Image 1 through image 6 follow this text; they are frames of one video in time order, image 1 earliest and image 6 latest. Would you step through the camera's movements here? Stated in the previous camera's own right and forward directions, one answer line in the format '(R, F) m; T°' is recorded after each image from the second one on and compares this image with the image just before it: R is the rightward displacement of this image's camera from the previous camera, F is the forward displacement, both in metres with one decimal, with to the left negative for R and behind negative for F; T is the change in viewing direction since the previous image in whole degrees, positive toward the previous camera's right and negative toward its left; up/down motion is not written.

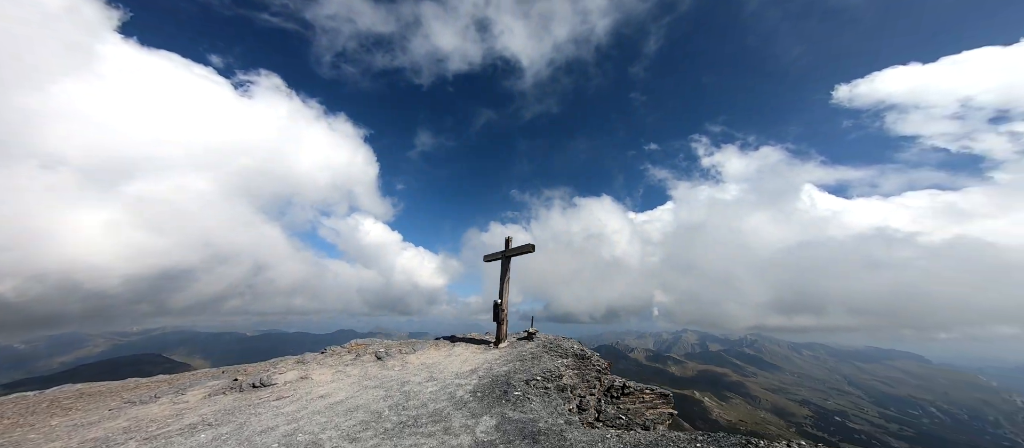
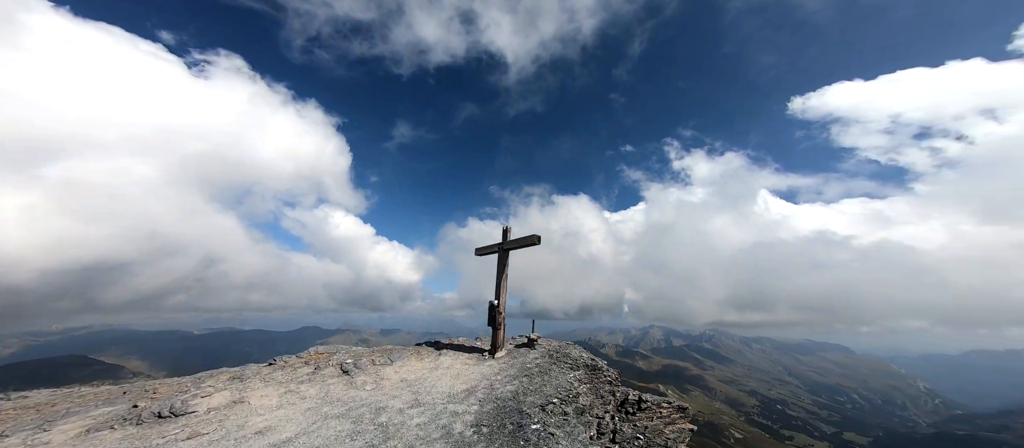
(-1.6, +3.9) m; +4°
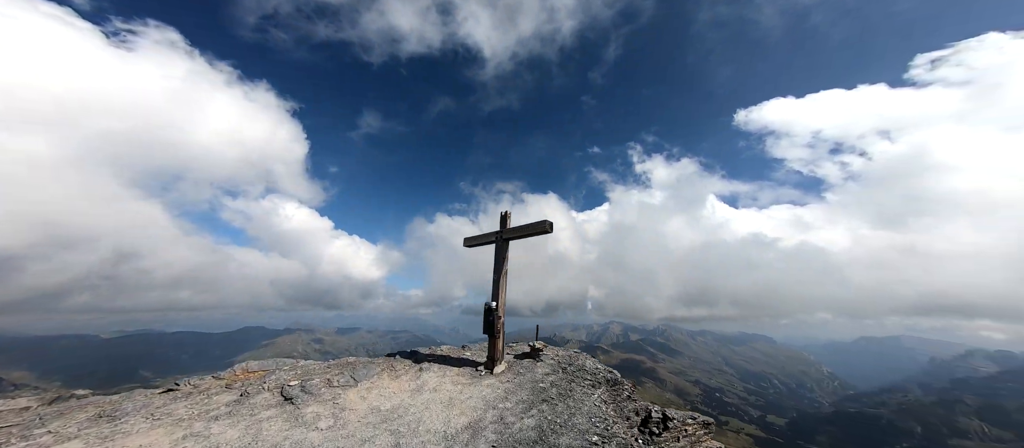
(-1.9, +4.1) m; +6°
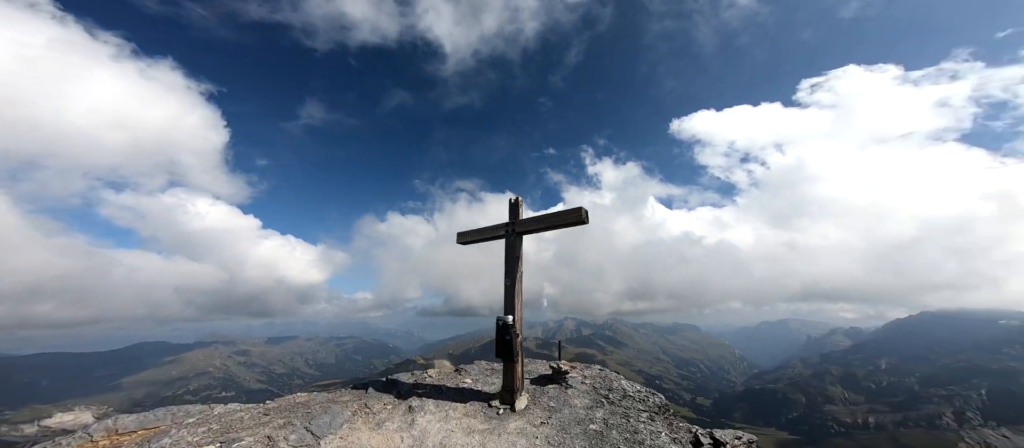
(-2.6, +4.1) m; +8°
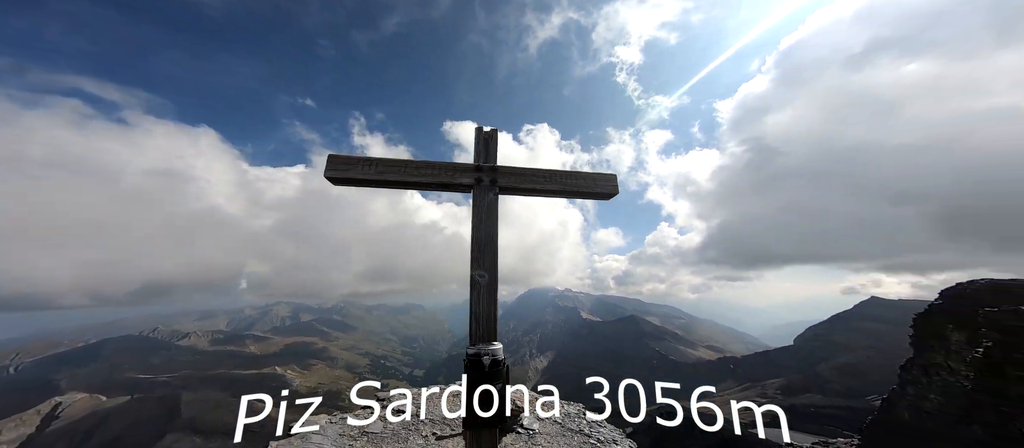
(+0.3, +31.9) m; +42°
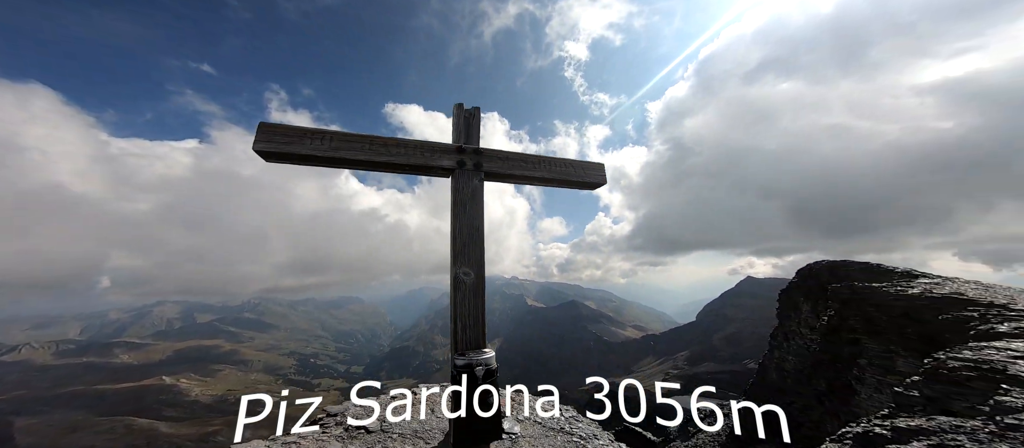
(-1.9, +17.1) m; +10°
